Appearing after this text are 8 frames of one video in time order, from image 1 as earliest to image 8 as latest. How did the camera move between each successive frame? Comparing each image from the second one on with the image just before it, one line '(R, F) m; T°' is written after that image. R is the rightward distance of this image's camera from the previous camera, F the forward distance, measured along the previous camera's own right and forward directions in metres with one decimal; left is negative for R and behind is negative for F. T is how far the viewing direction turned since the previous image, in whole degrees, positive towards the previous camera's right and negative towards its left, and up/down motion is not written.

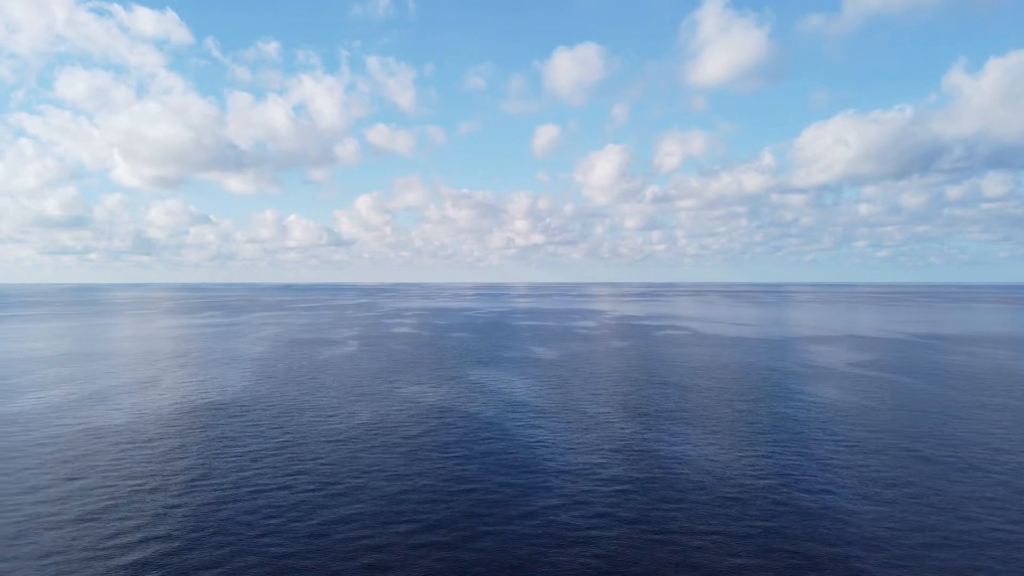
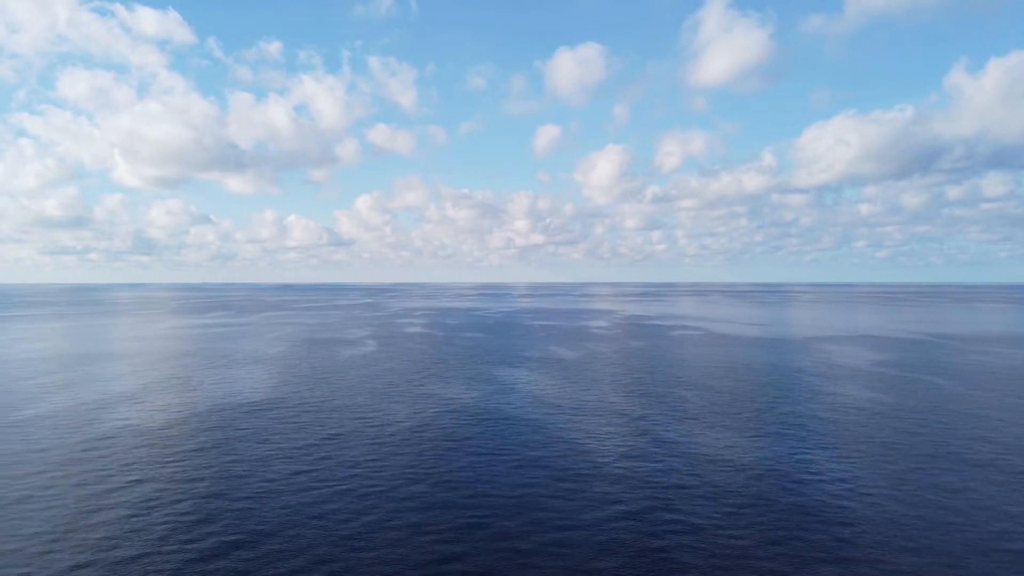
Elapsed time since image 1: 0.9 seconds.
(-3.4, 0.0) m; 0°
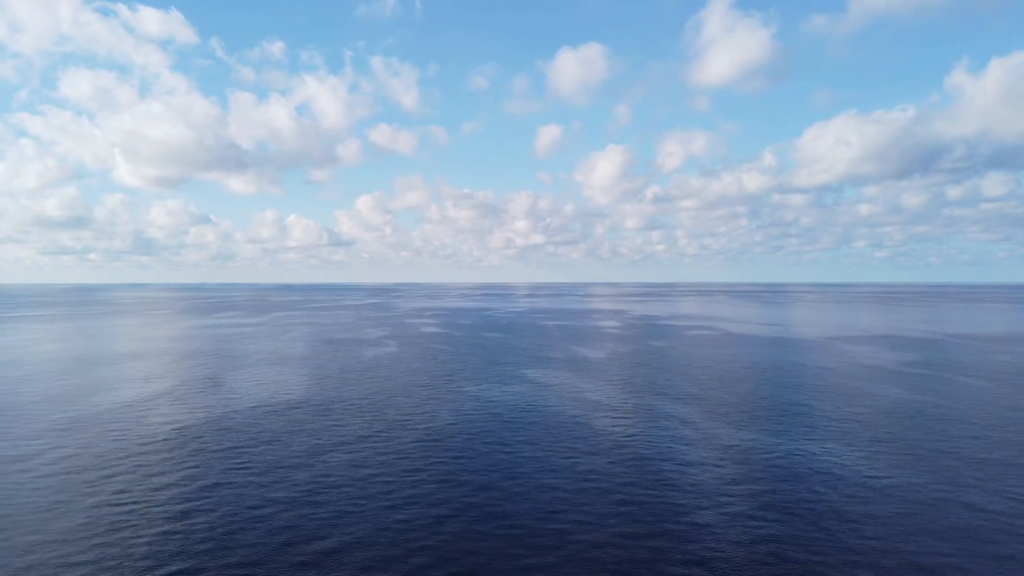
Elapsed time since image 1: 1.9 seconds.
(-4.1, 0.0) m; 0°
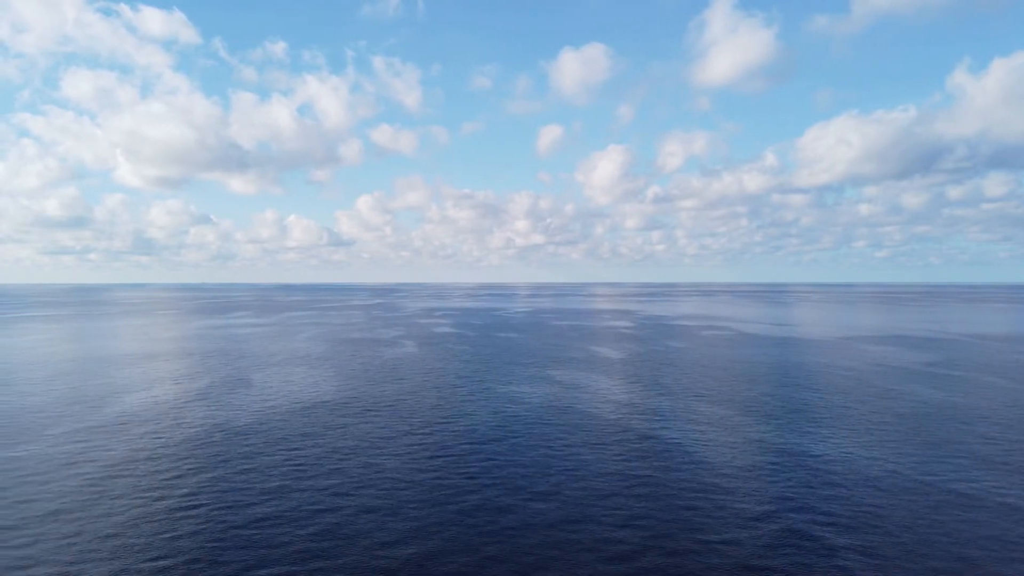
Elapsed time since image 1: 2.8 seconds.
(-3.5, -0.2) m; 0°
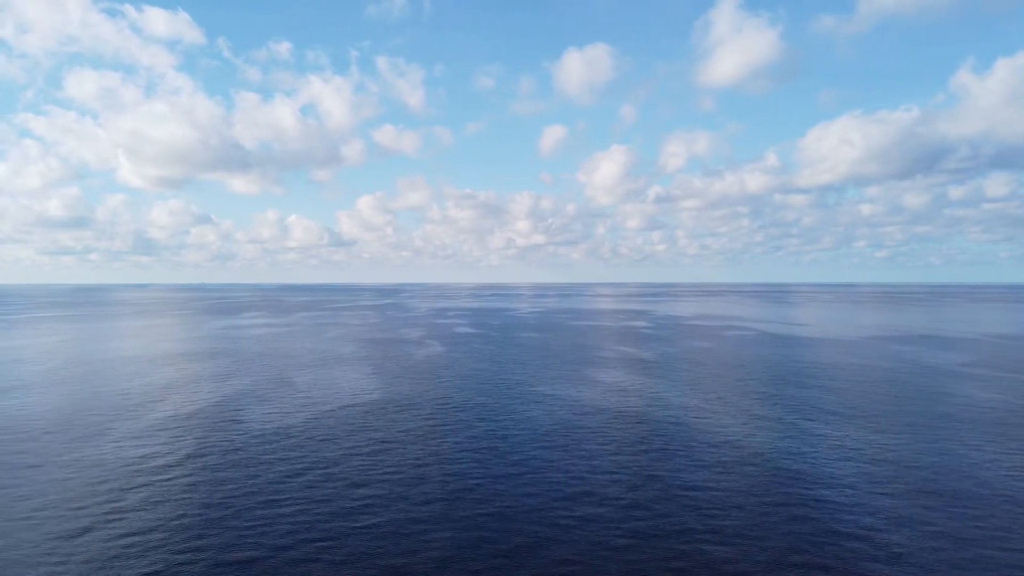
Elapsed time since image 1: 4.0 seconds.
(-5.3, +0.2) m; 0°
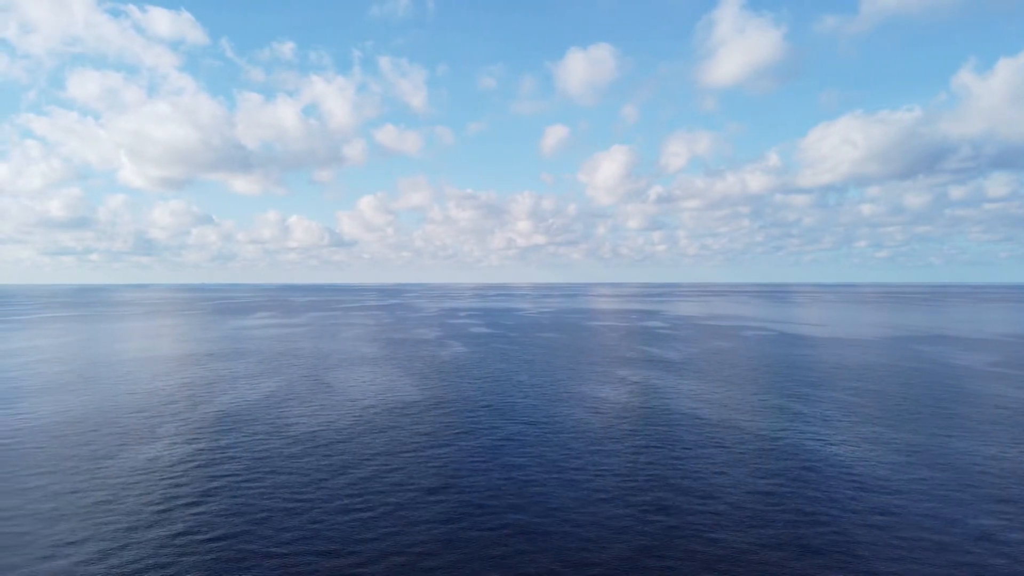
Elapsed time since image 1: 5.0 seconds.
(-4.0, +0.1) m; 0°
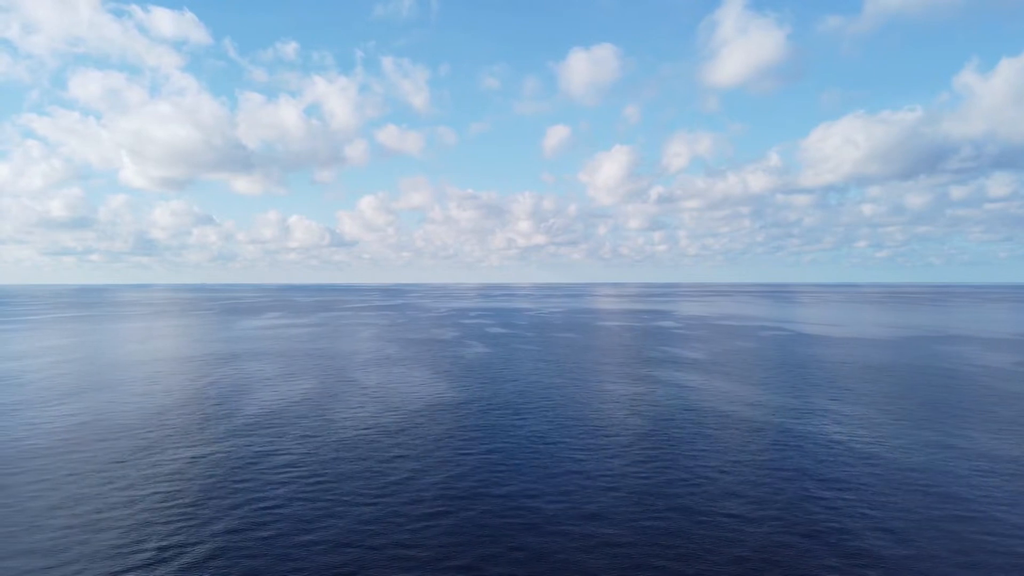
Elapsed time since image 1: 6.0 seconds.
(-4.0, 0.0) m; 0°
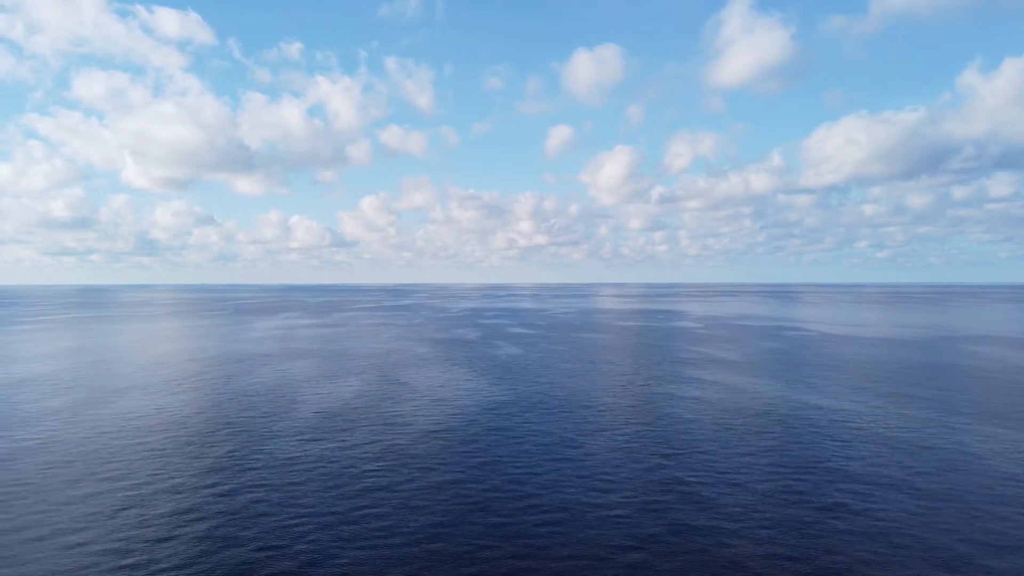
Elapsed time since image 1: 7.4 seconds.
(-5.4, -0.2) m; 0°
